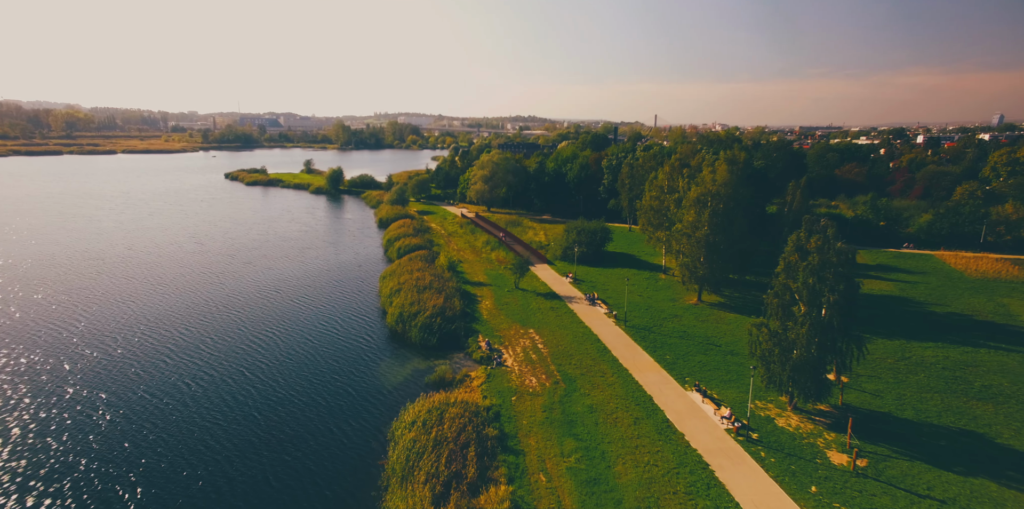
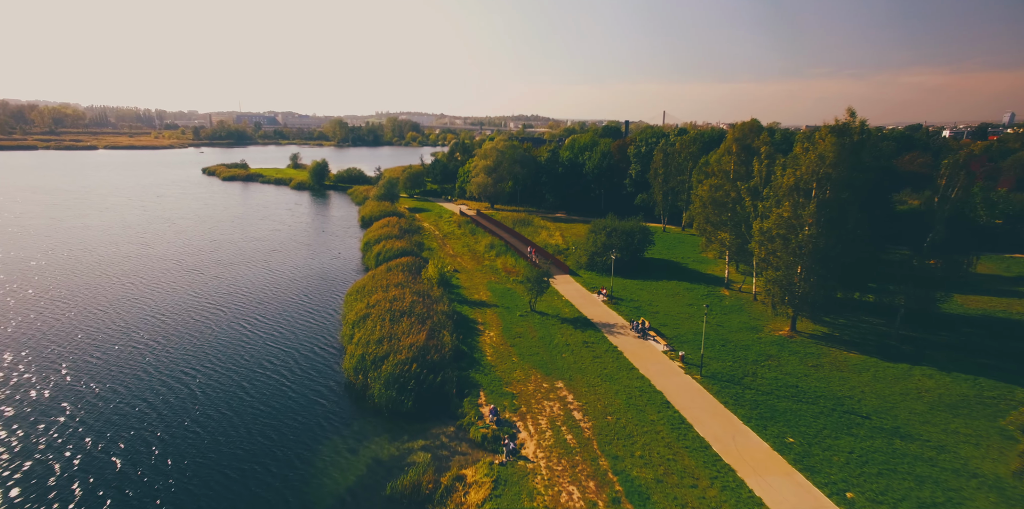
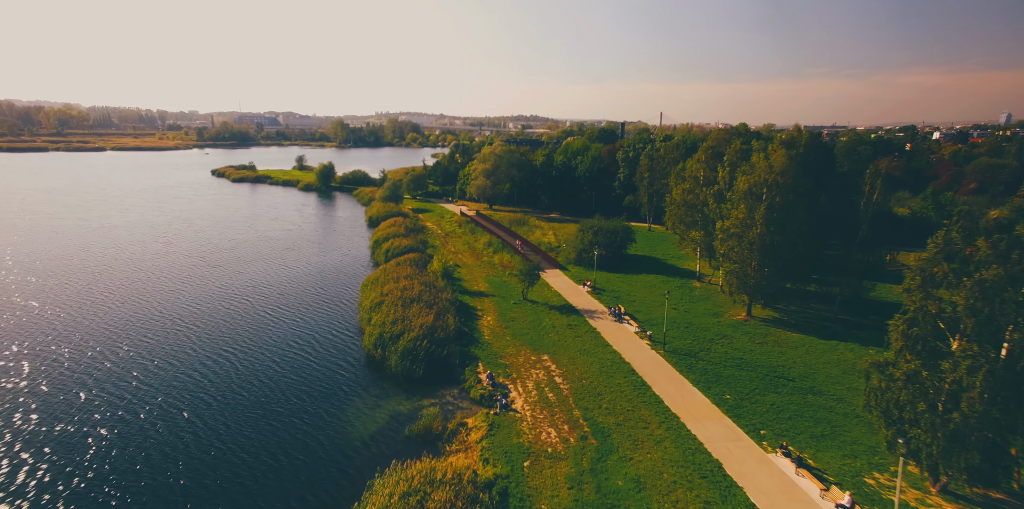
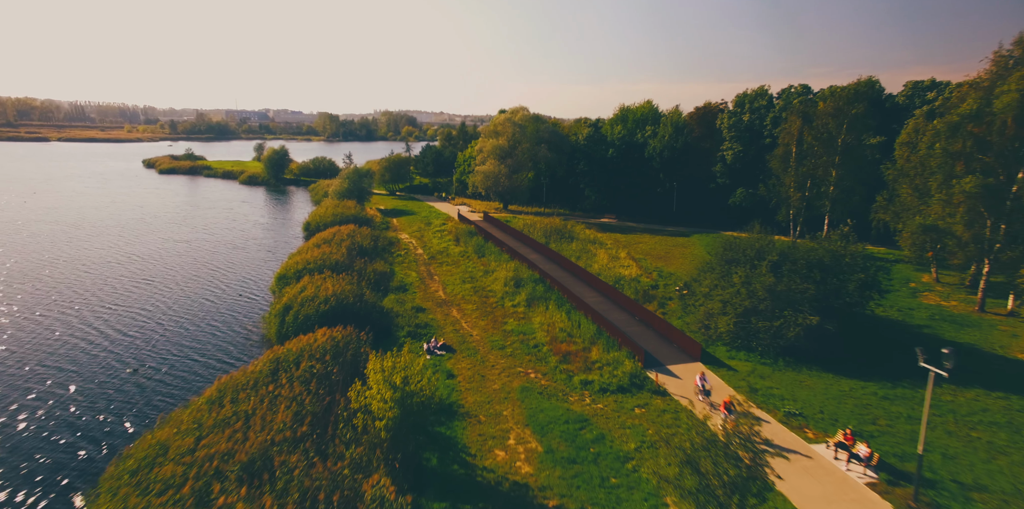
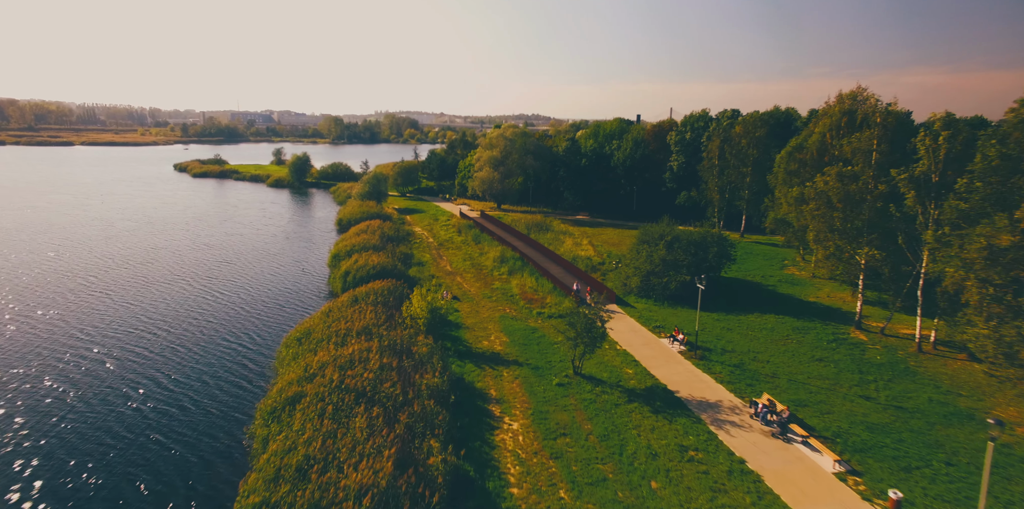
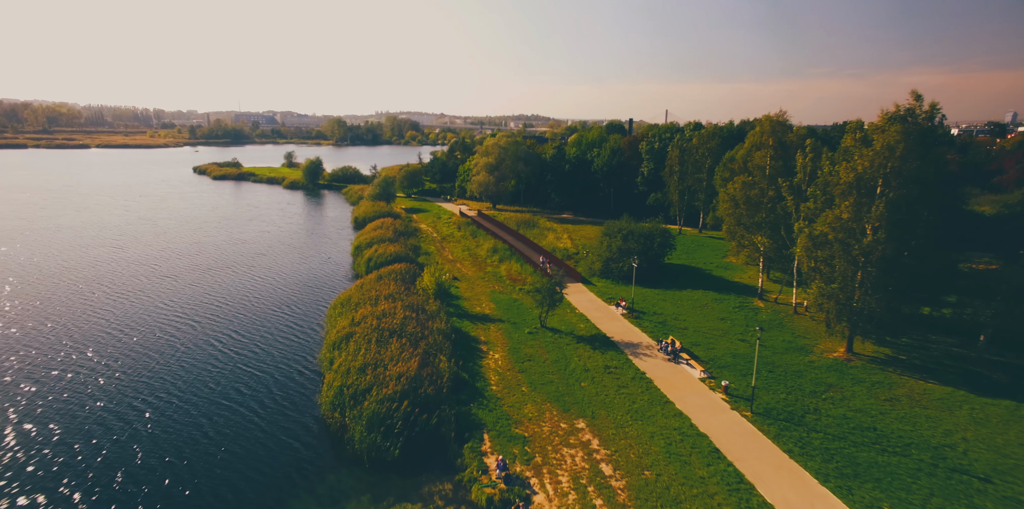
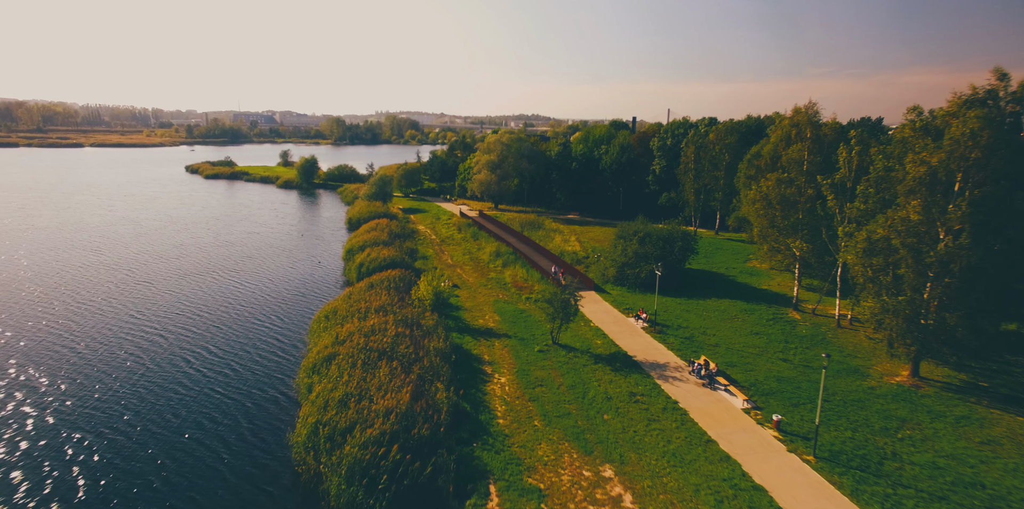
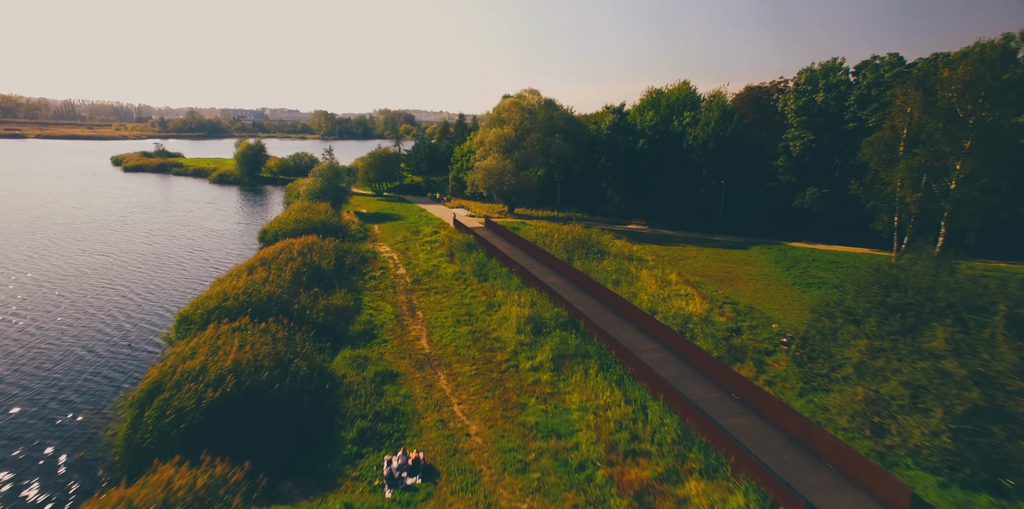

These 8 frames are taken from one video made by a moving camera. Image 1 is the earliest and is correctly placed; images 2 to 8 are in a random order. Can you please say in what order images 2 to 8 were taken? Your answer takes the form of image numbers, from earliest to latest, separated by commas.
3, 2, 6, 7, 5, 4, 8
